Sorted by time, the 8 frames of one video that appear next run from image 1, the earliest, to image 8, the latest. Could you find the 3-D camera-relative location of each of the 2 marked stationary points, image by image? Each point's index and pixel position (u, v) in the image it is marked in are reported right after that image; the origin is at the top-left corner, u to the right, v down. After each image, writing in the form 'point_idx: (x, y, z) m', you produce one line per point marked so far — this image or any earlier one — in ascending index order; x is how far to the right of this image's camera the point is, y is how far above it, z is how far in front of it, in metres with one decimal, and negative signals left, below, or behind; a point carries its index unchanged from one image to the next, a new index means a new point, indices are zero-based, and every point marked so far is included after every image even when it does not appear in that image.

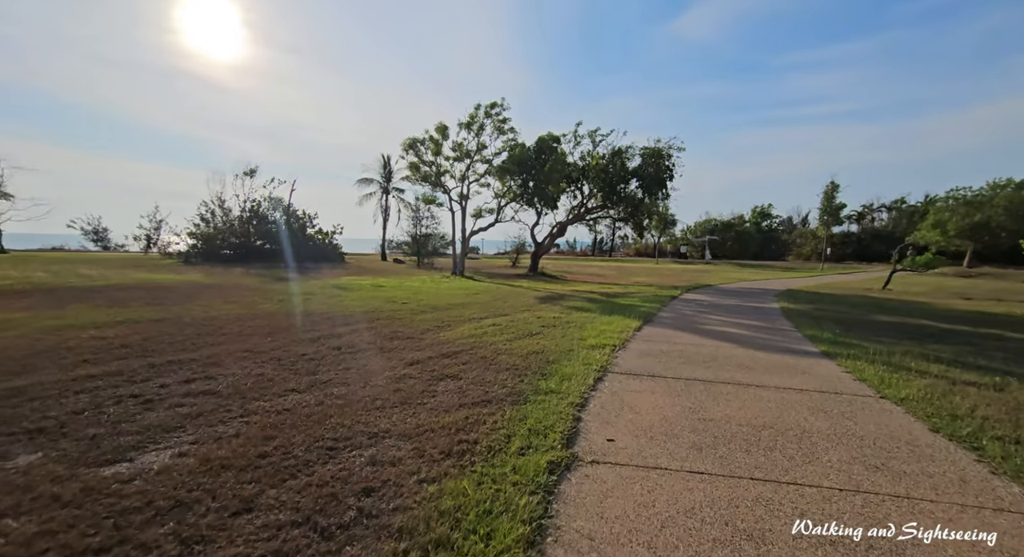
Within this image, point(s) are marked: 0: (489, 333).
0: (-0.4, -1.0, +8.3) m
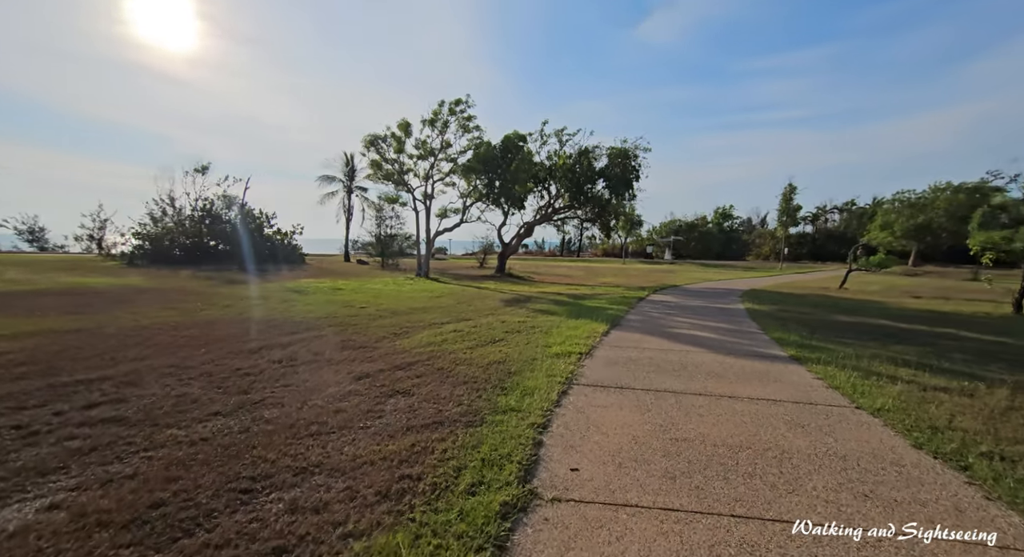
0: (-1.0, -1.0, +7.8) m
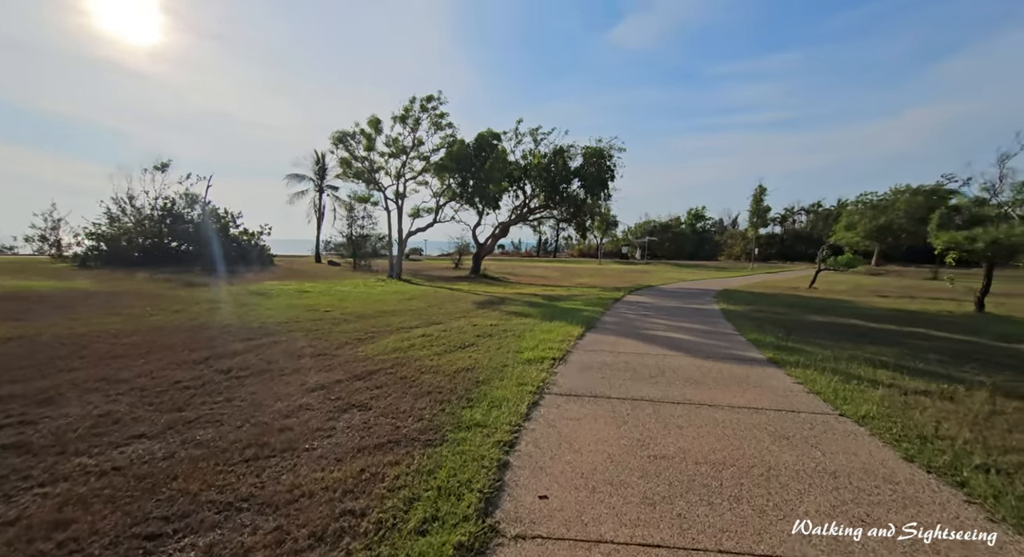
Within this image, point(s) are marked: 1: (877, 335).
0: (-1.5, -1.1, +7.4) m
1: (+6.9, -1.1, +8.8) m
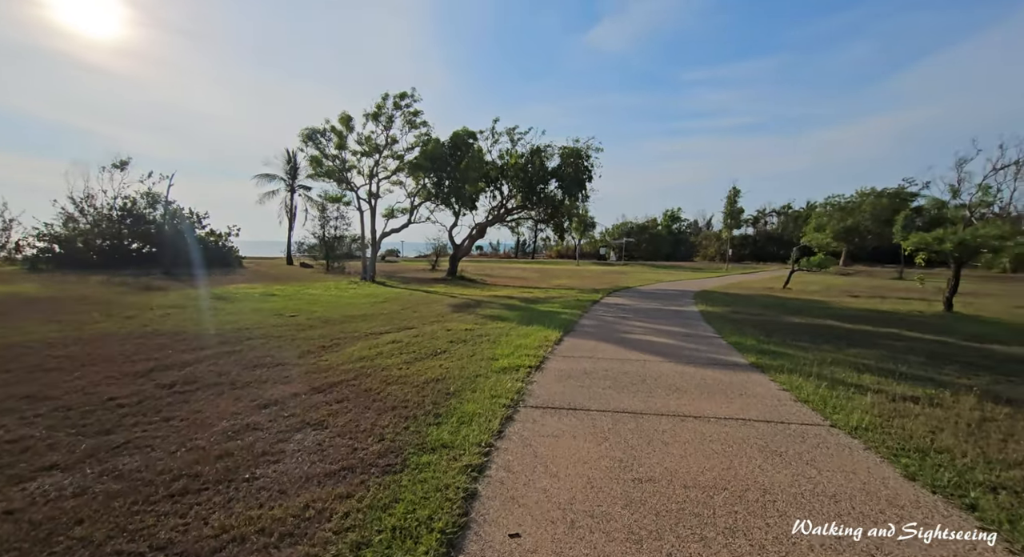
0: (-1.9, -1.1, +7.0) m
1: (+6.4, -1.1, +8.8) m
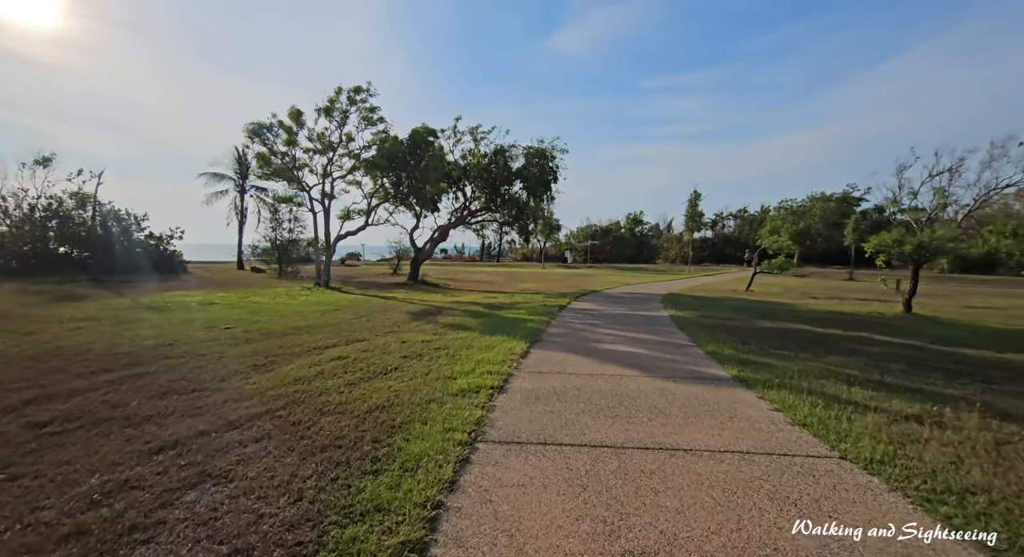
0: (-2.4, -1.2, +6.1) m
1: (+5.8, -1.1, +8.5) m
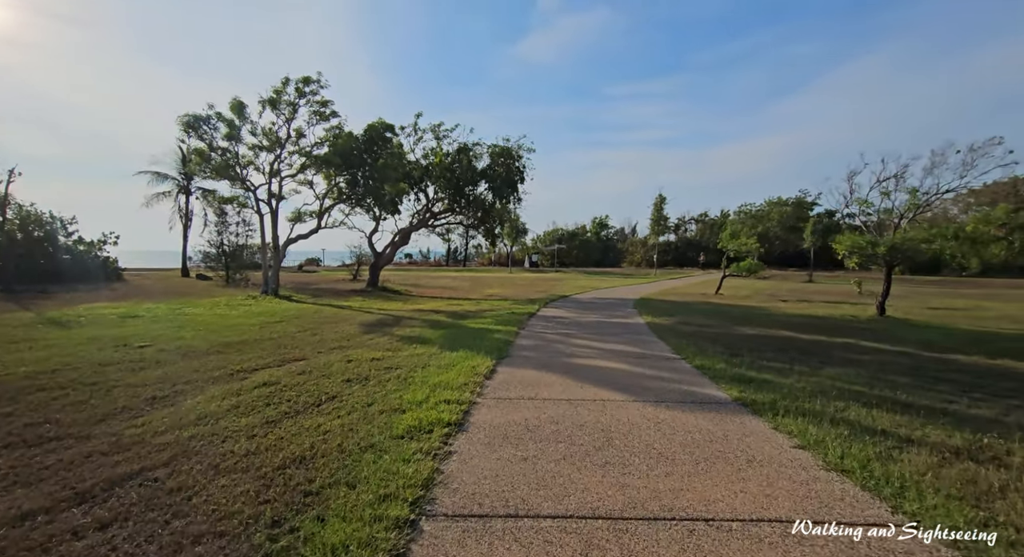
0: (-2.8, -1.3, +4.9) m
1: (+5.2, -1.2, +7.9) m
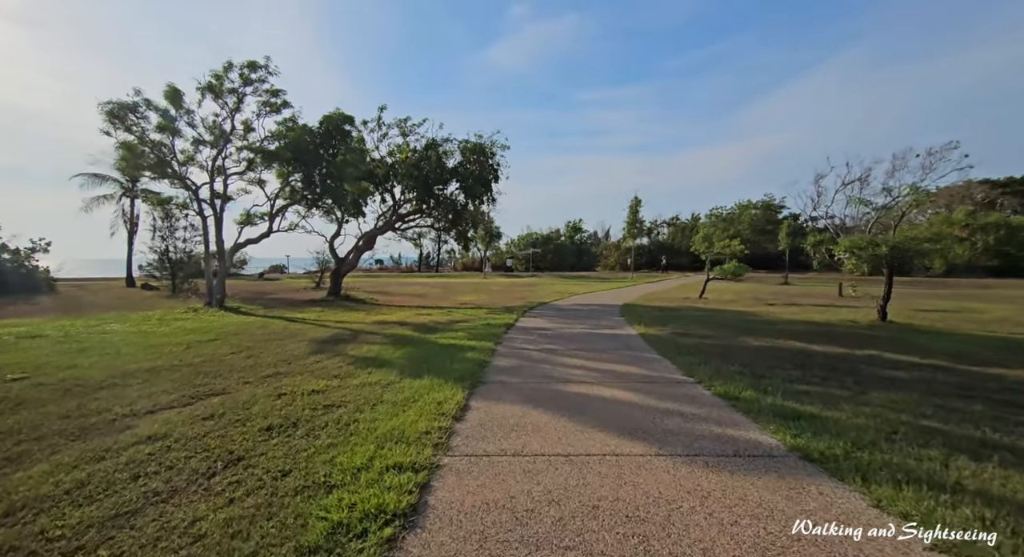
0: (-3.0, -1.5, +3.3) m
1: (+4.8, -1.3, +6.7) m
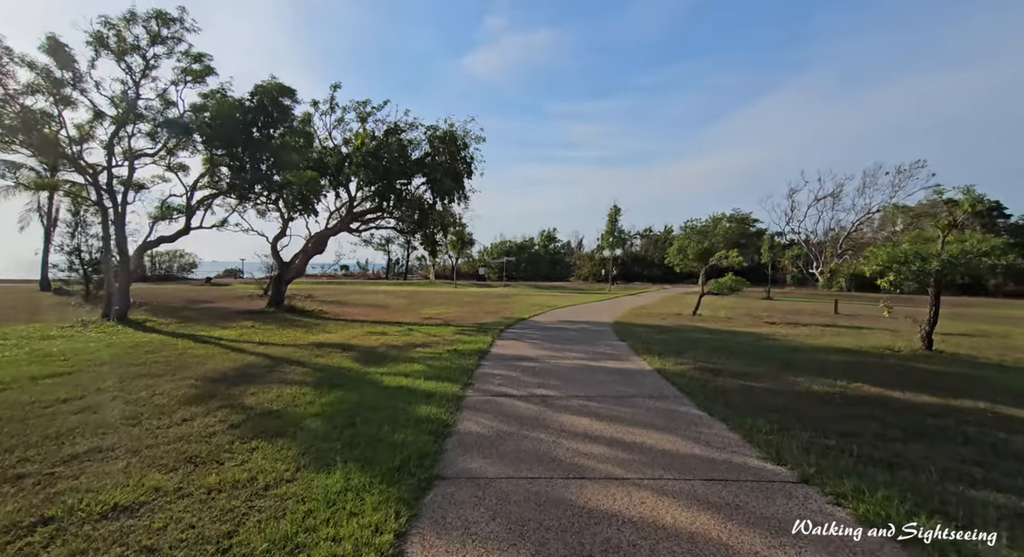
0: (-3.0, -1.5, +0.6) m
1: (+4.6, -1.5, +4.5) m
